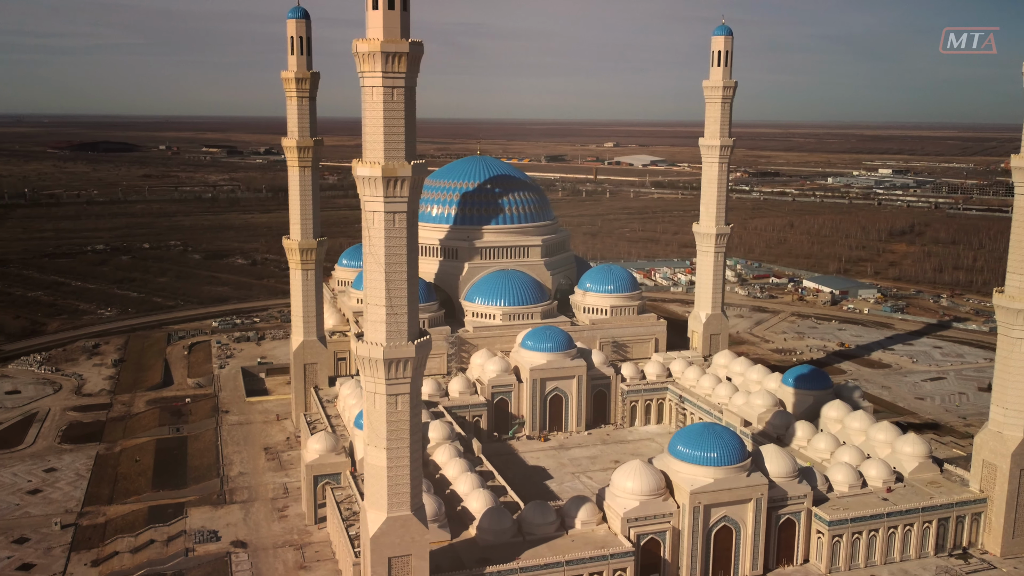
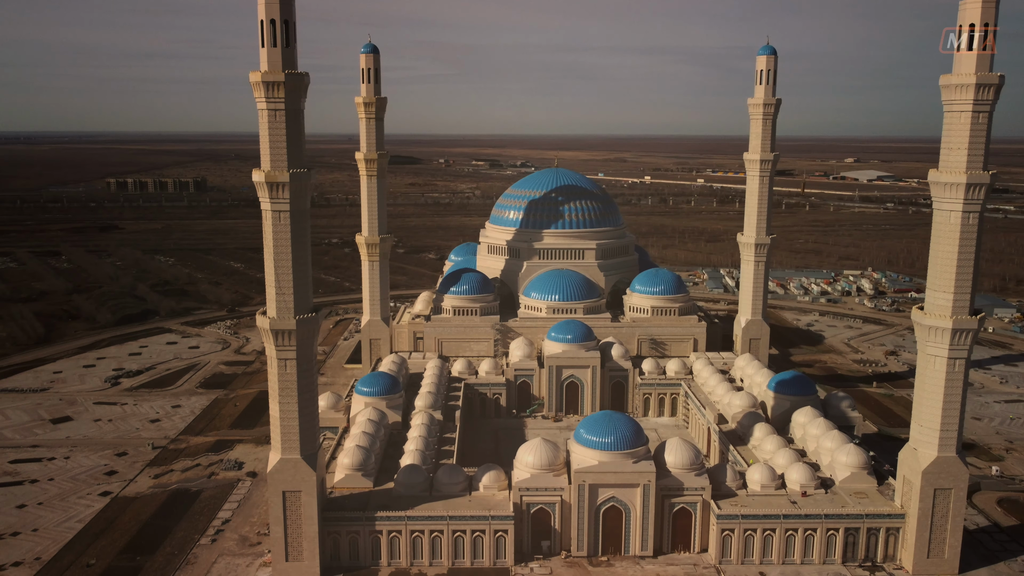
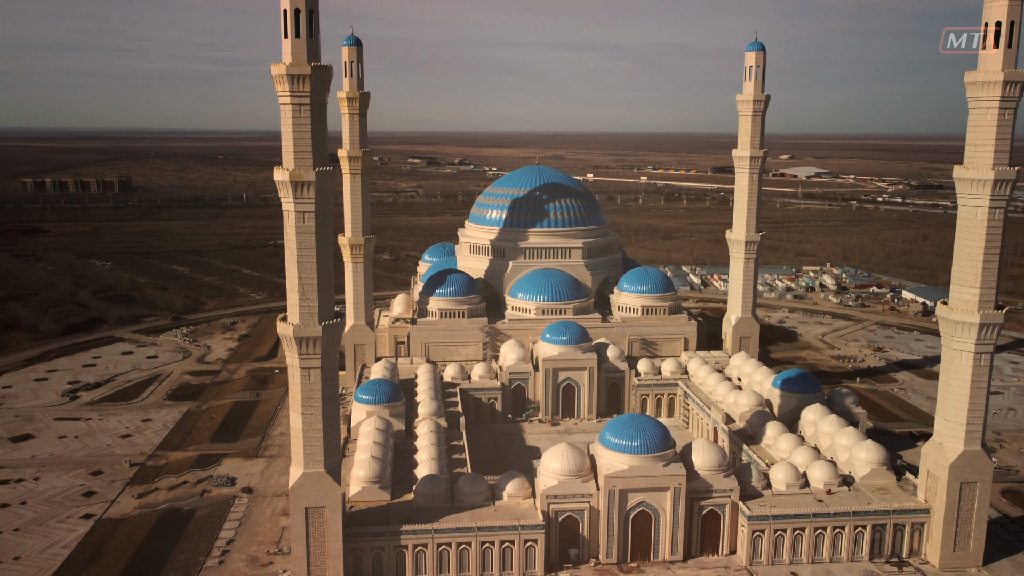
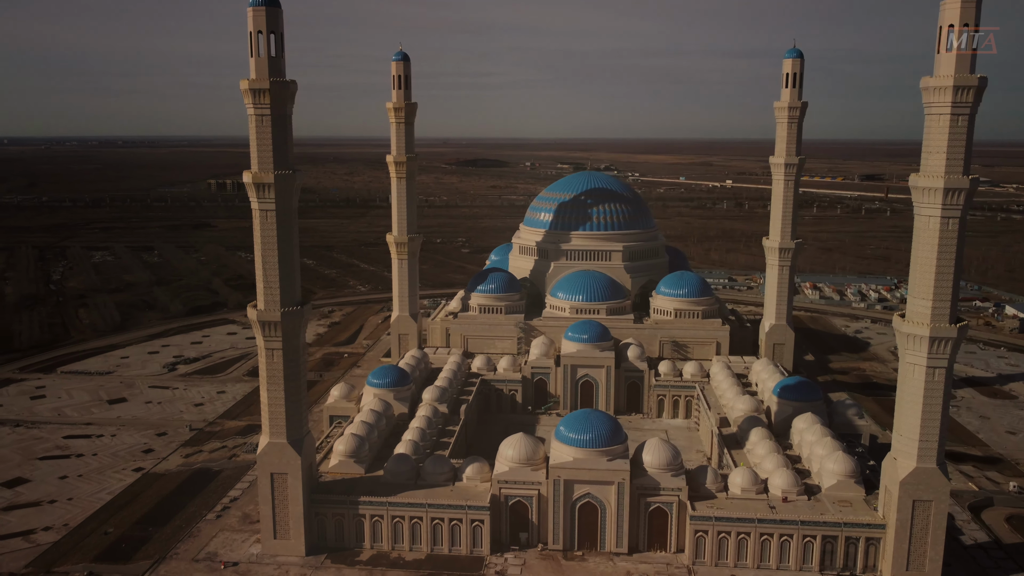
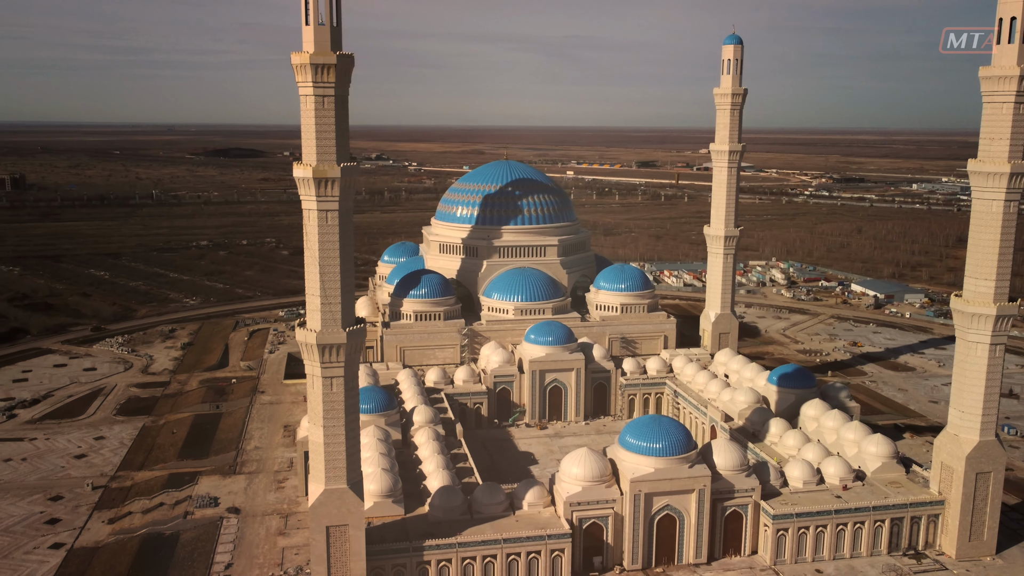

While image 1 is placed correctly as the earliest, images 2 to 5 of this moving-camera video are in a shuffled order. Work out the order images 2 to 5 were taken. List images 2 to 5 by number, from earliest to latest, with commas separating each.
5, 3, 2, 4
